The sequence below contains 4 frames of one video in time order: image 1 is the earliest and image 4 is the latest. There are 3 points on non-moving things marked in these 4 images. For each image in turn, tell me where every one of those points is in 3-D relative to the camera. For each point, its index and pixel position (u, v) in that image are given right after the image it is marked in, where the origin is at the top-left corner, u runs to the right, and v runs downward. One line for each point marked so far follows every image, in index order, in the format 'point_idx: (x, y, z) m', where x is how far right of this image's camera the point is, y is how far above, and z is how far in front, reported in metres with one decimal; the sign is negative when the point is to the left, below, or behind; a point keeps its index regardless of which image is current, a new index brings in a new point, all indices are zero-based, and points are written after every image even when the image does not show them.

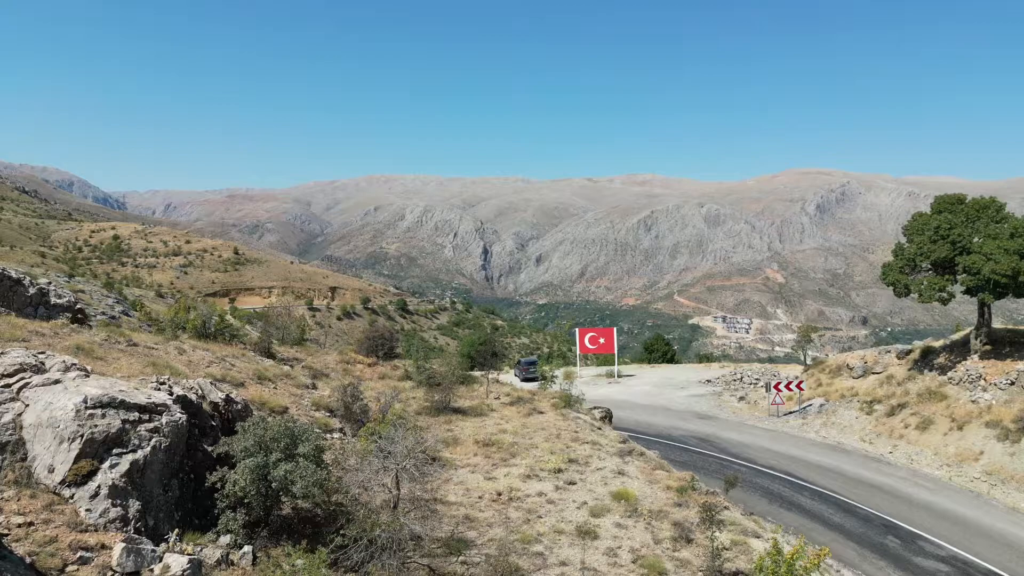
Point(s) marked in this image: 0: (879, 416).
0: (+11.6, -4.1, +17.0) m
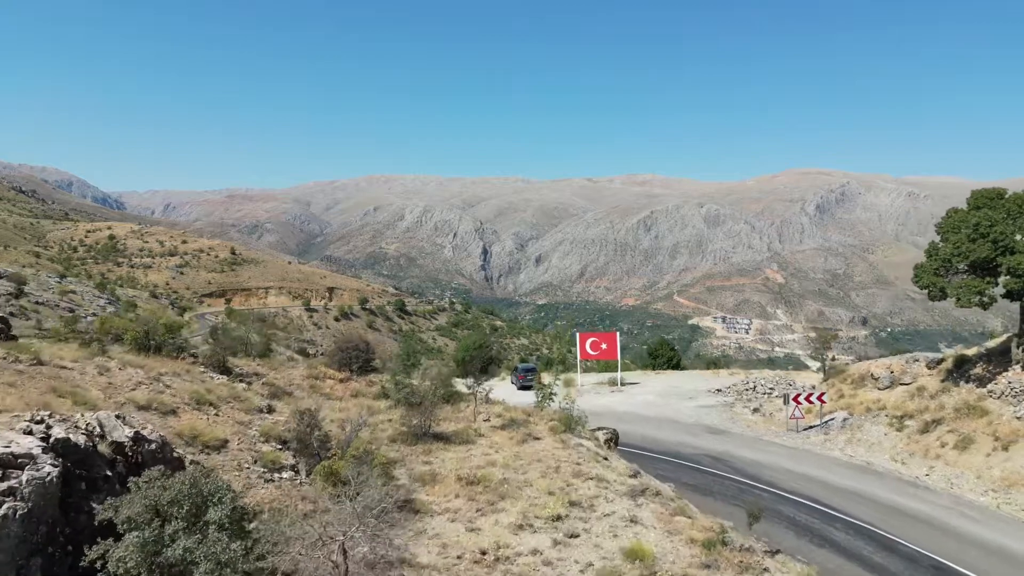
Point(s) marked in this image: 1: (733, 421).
0: (+11.4, -4.2, +15.4) m
1: (+7.6, -4.6, +18.6) m
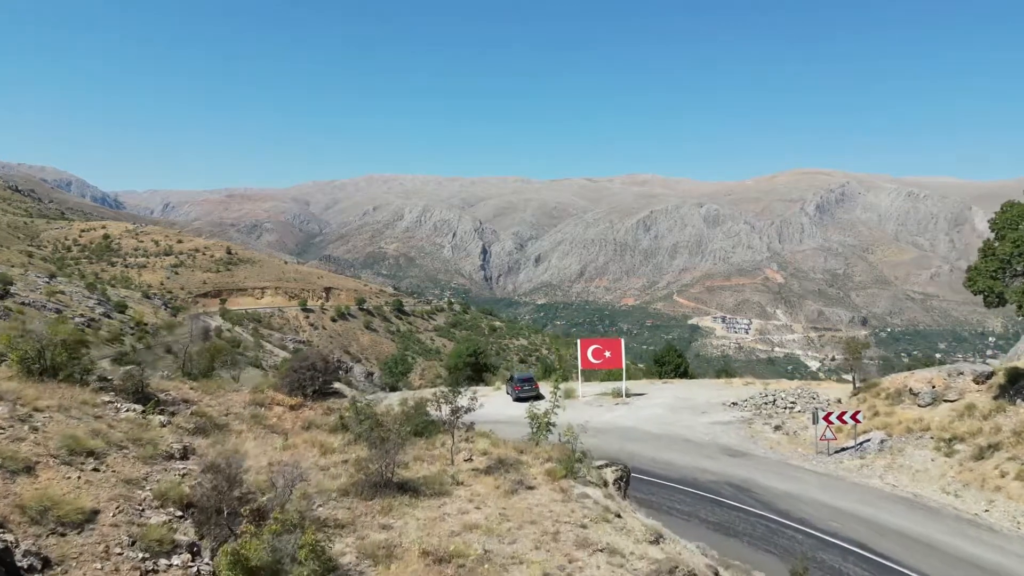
0: (+11.2, -4.3, +13.4) m
1: (+7.4, -4.7, +16.6) m
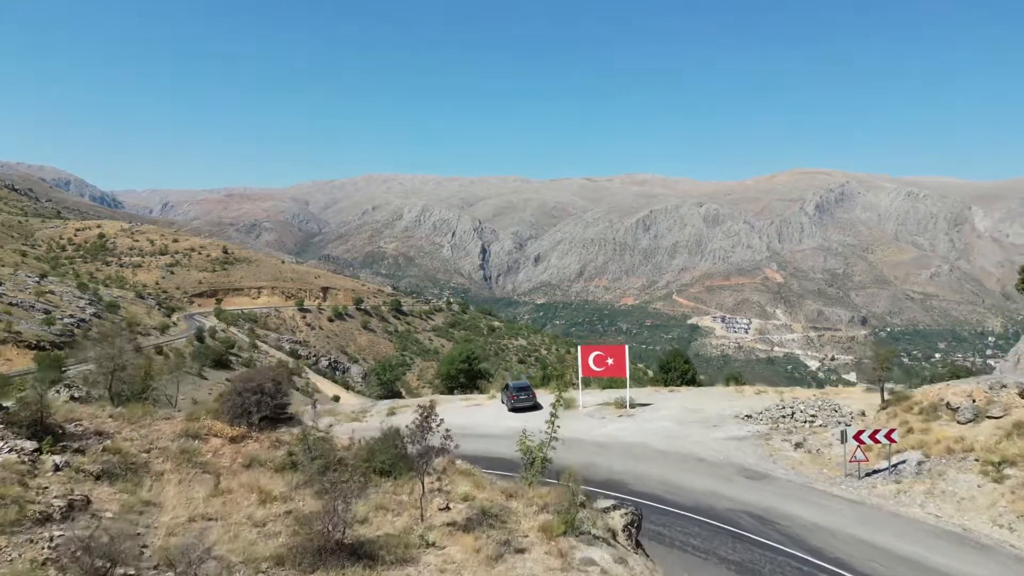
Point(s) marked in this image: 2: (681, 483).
0: (+11.0, -4.4, +11.8) m
1: (+7.3, -4.8, +15.0) m
2: (+4.4, -5.1, +14.0) m
